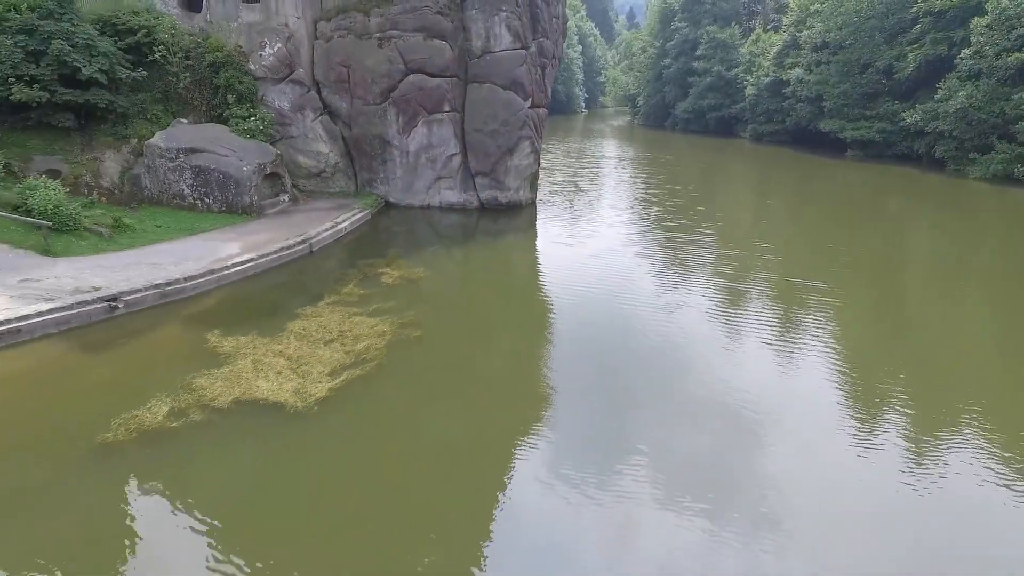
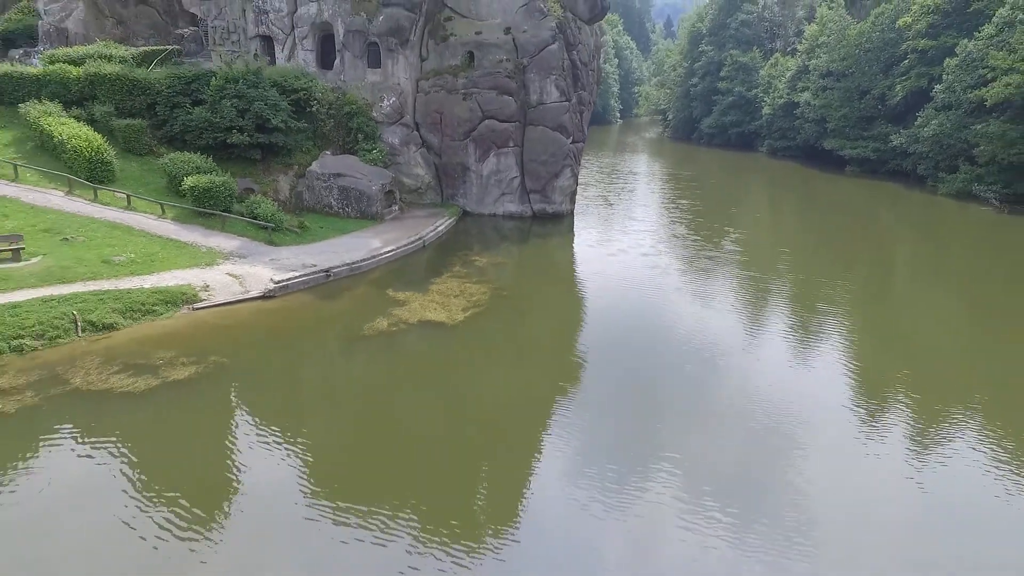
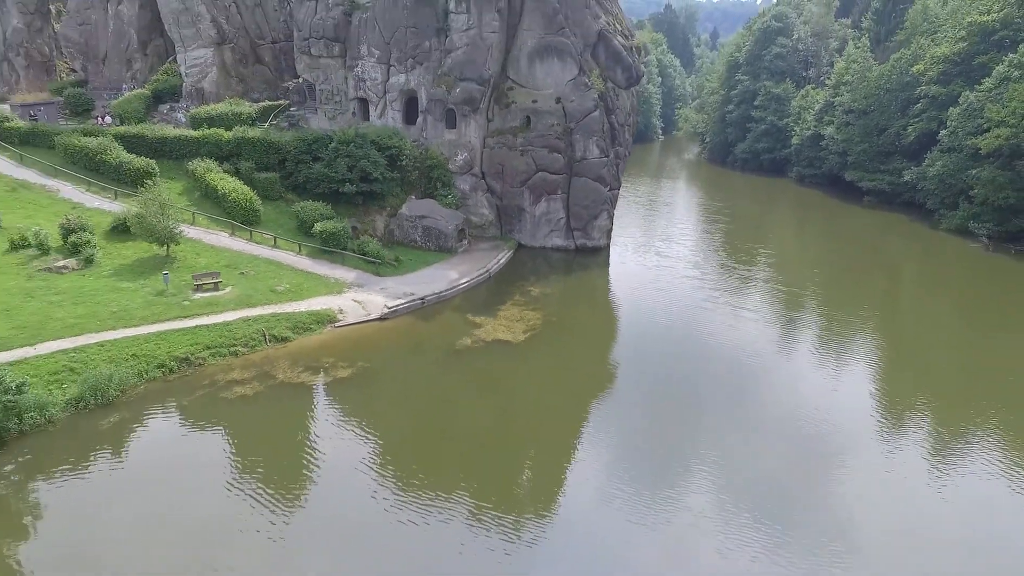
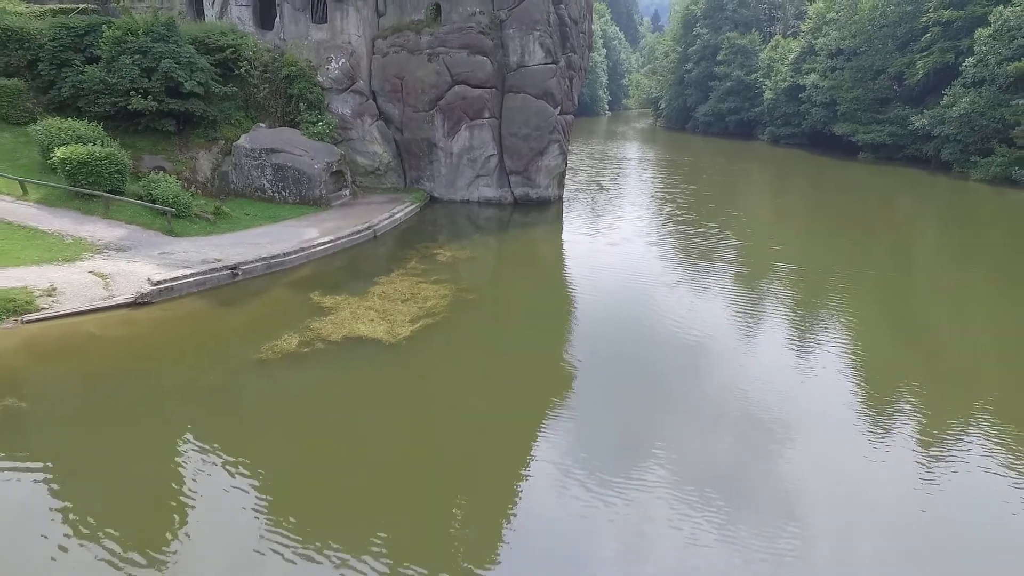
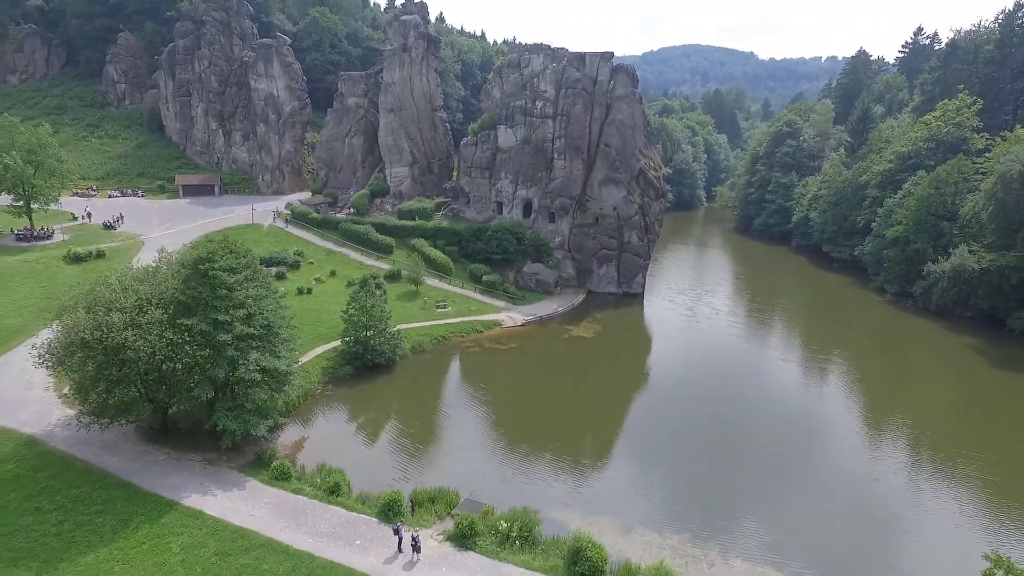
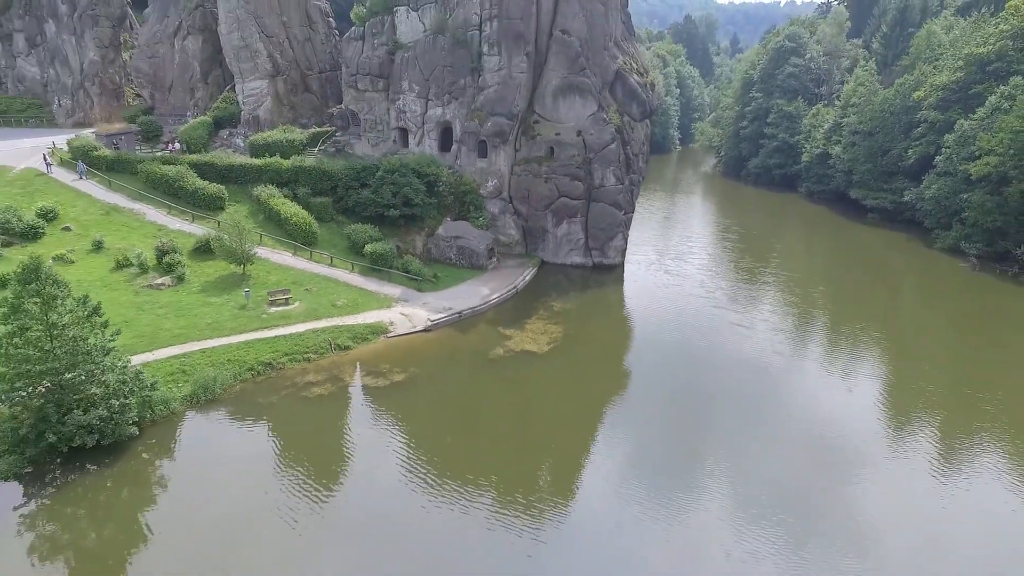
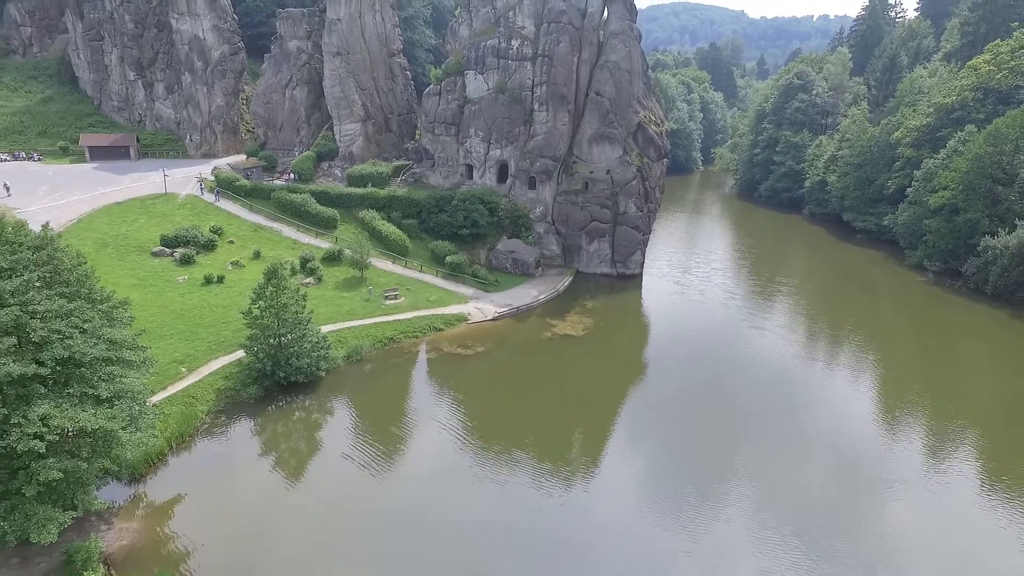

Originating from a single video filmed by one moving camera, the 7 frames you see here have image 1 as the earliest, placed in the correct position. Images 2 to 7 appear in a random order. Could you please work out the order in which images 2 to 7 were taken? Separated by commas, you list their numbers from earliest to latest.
4, 2, 3, 6, 7, 5
